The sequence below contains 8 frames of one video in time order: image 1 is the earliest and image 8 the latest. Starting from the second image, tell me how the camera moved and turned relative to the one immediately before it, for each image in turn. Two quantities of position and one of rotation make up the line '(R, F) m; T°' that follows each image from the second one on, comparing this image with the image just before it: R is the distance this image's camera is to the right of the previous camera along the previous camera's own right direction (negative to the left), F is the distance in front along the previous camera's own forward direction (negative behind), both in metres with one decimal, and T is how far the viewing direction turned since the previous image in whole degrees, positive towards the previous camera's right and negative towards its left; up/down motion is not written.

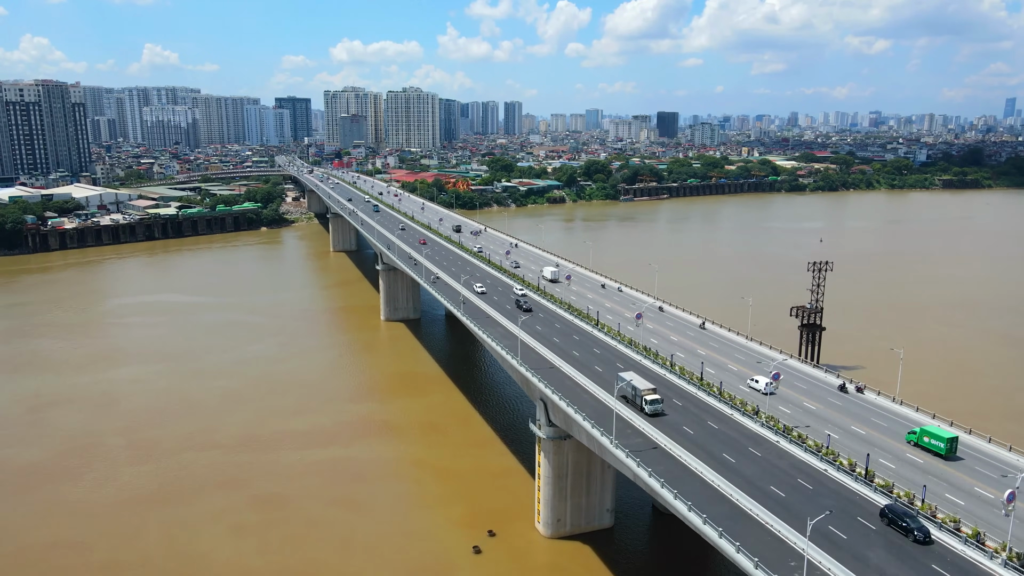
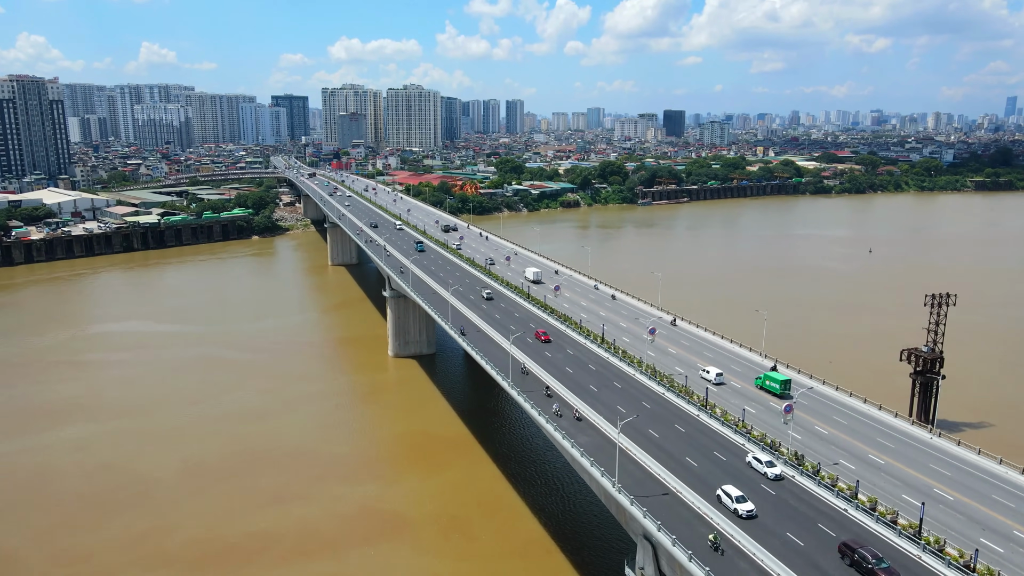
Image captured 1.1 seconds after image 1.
(-2.0, +8.1) m; 0°
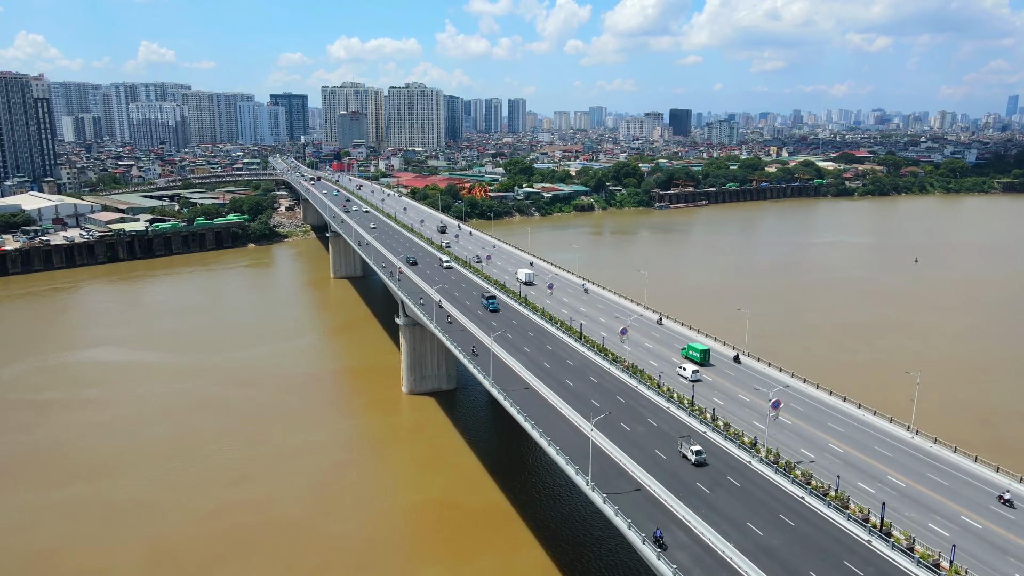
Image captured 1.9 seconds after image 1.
(-1.7, +5.9) m; 0°
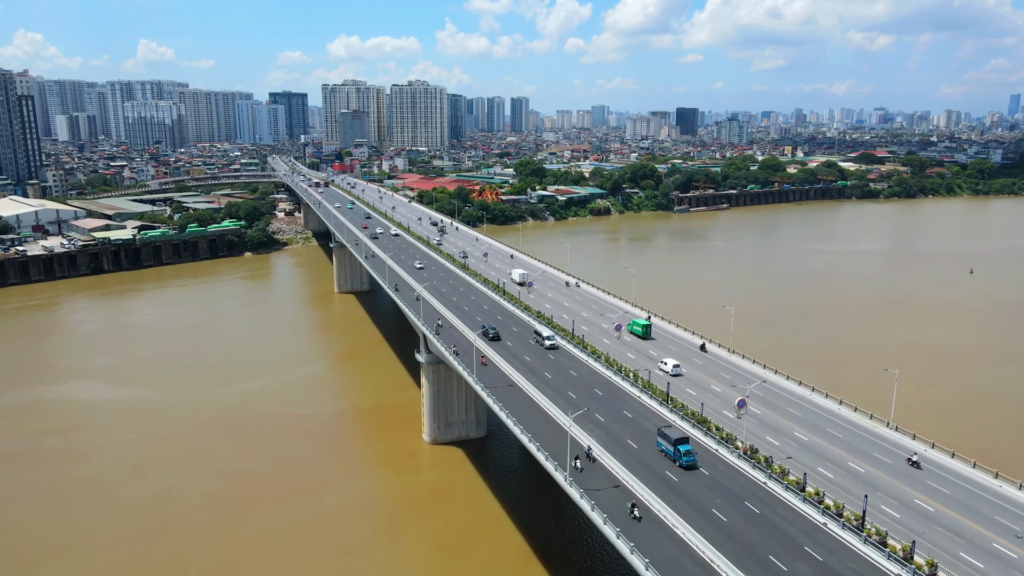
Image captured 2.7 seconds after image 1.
(-1.8, +5.8) m; 0°
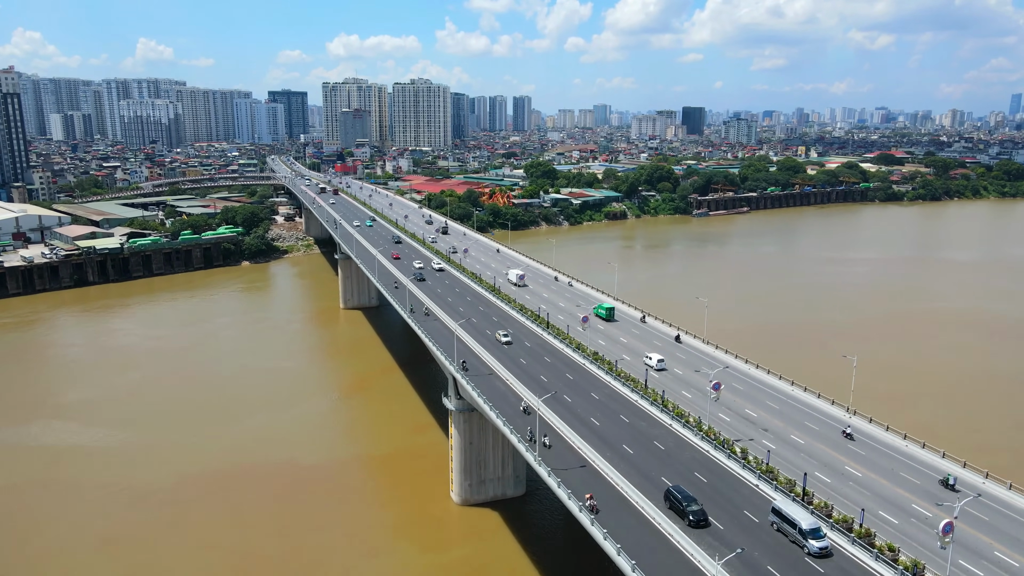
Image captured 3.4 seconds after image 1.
(-1.7, +5.0) m; 0°
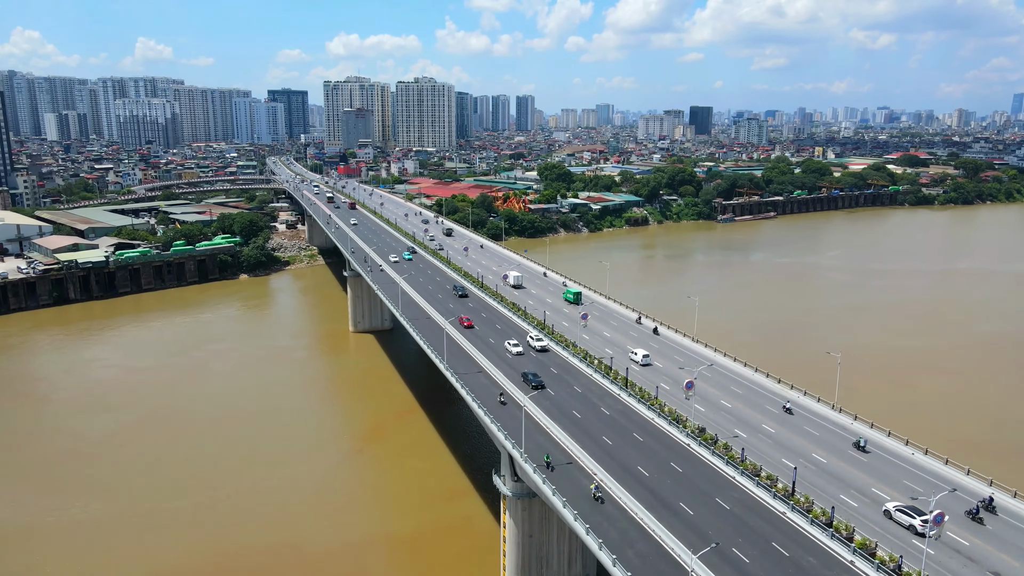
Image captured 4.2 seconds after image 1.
(-2.0, +5.7) m; 0°
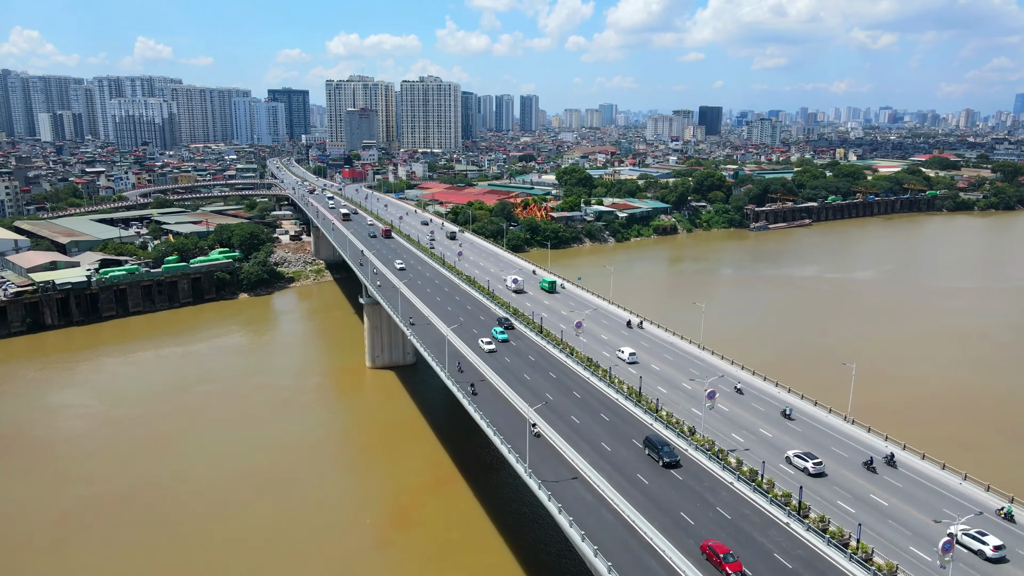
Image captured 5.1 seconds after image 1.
(-2.4, +6.5) m; 0°
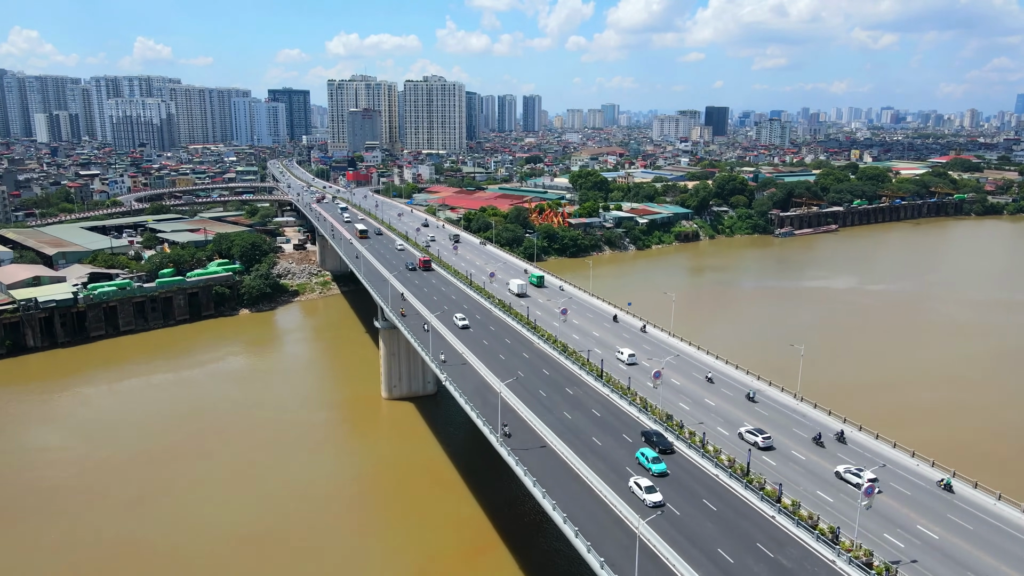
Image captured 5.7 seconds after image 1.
(-1.7, +4.3) m; 0°
